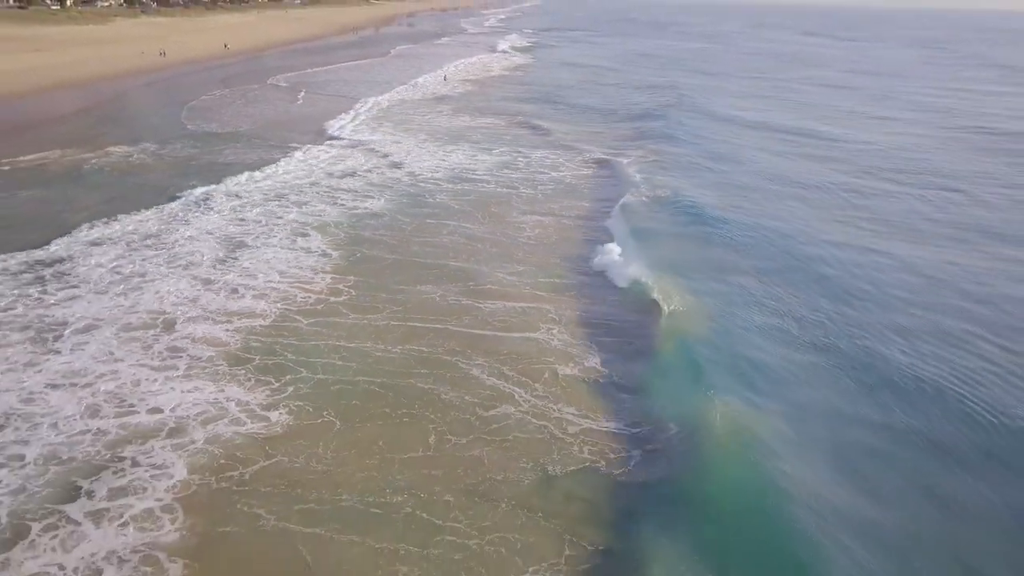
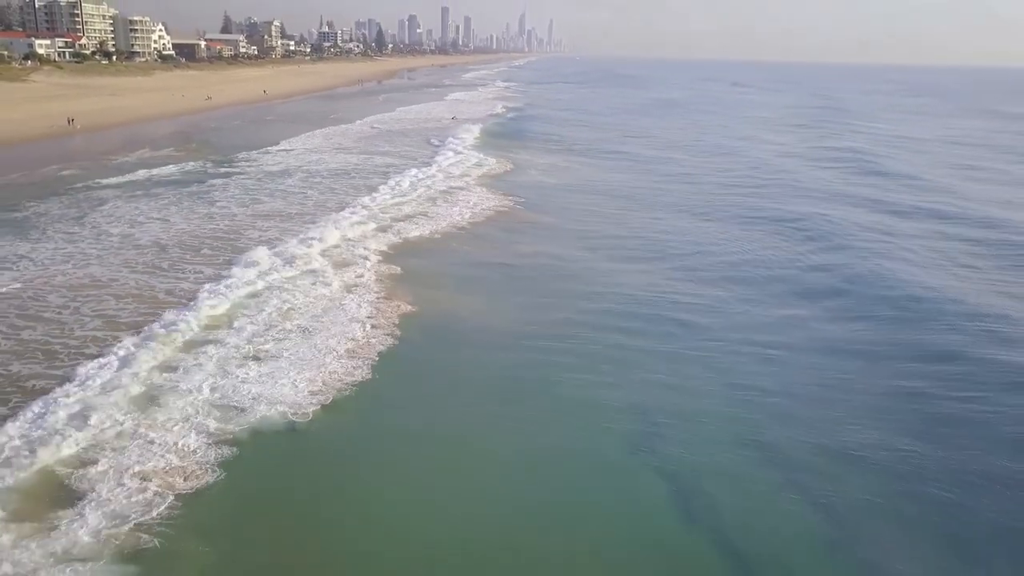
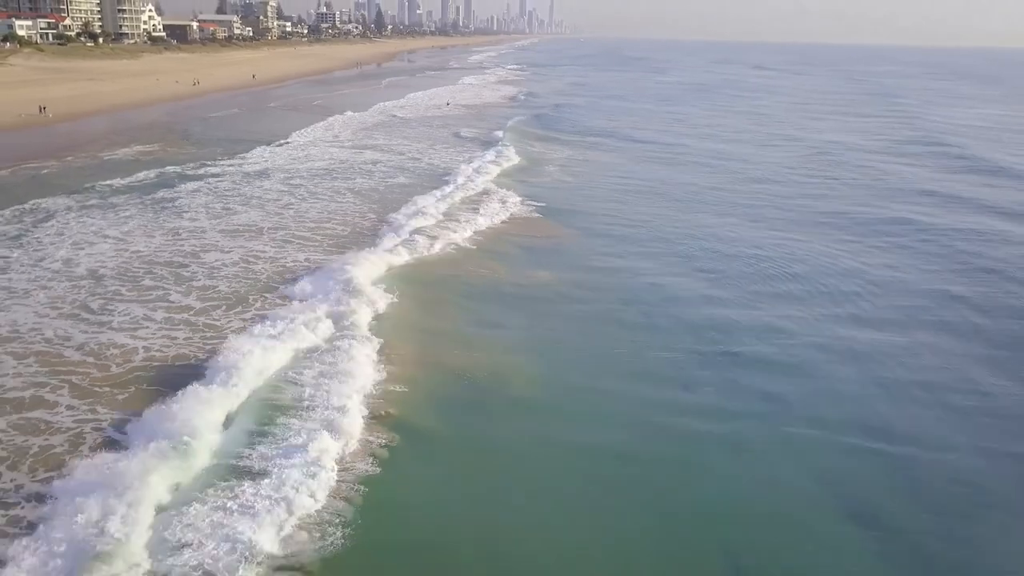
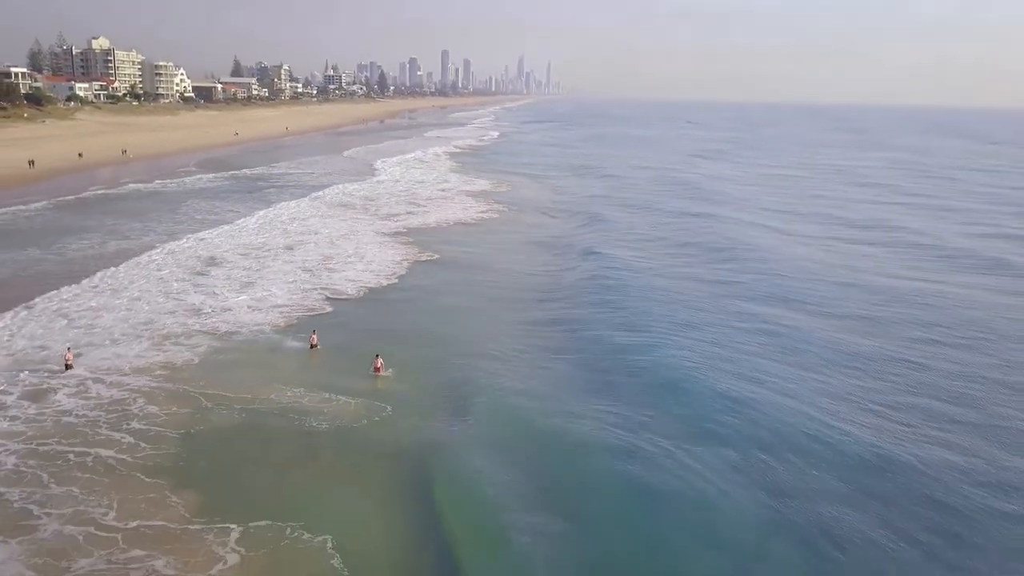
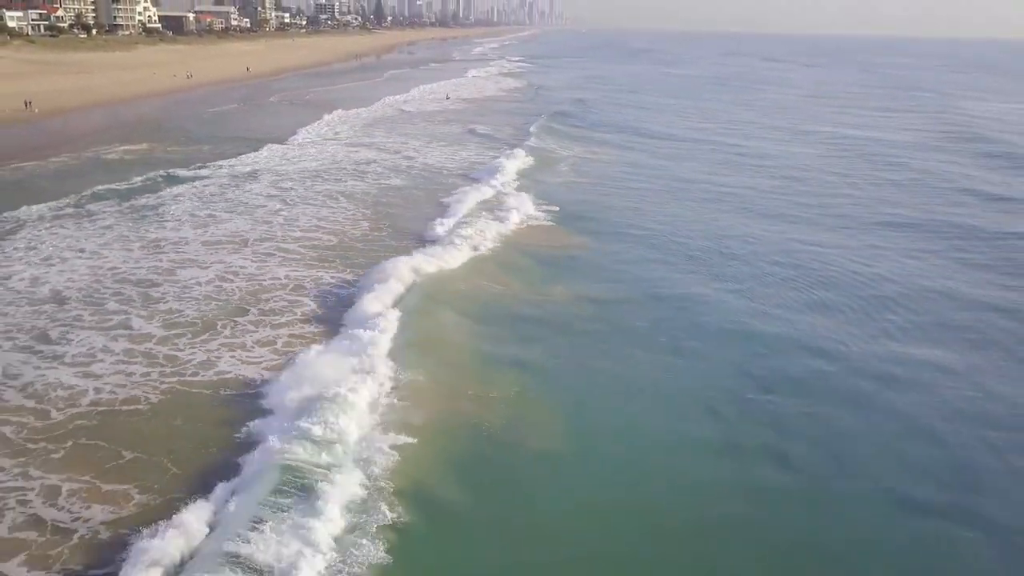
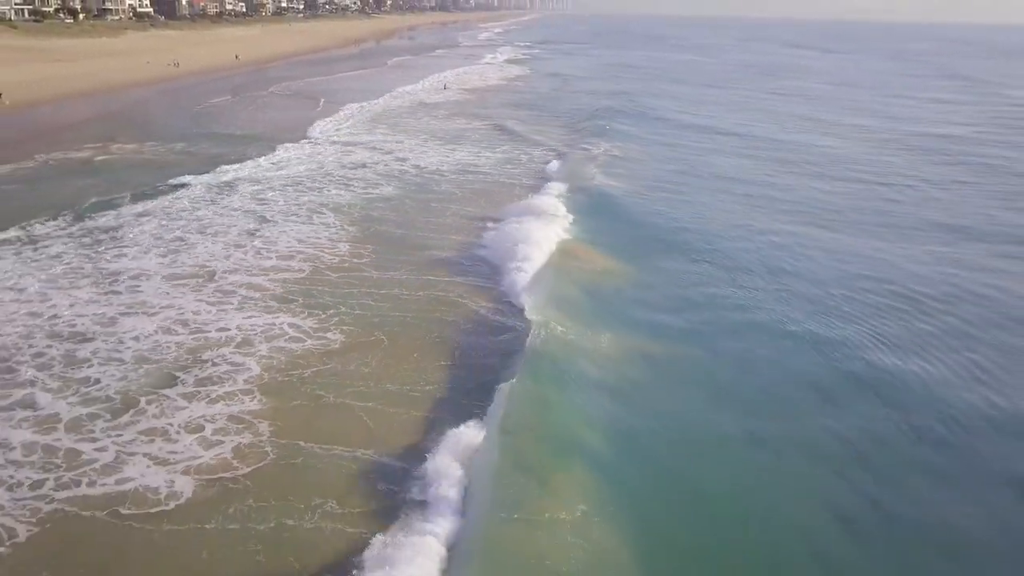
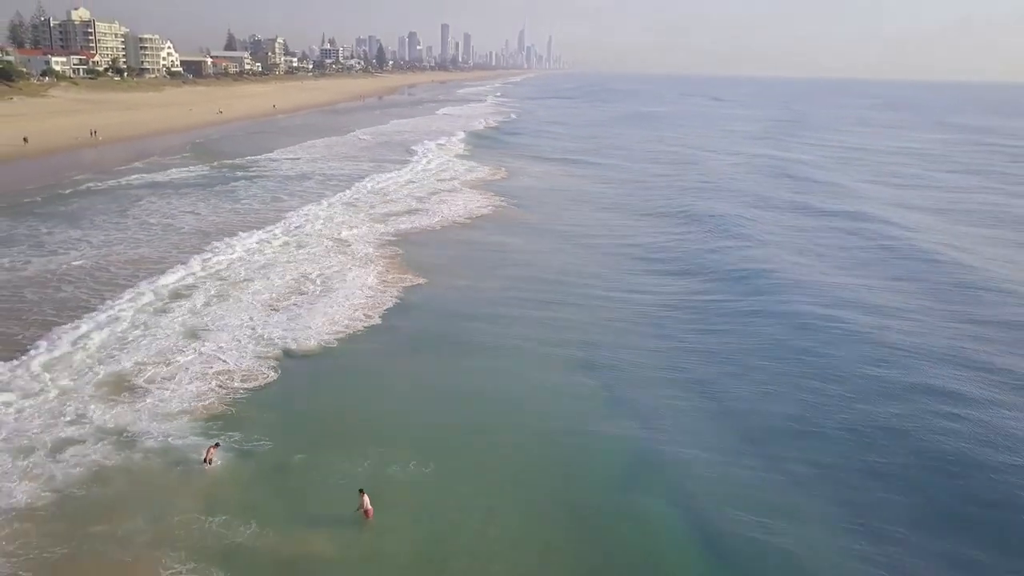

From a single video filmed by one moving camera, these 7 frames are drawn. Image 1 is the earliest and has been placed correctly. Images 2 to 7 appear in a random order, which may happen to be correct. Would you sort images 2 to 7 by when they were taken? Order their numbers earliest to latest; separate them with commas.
6, 5, 3, 2, 7, 4
